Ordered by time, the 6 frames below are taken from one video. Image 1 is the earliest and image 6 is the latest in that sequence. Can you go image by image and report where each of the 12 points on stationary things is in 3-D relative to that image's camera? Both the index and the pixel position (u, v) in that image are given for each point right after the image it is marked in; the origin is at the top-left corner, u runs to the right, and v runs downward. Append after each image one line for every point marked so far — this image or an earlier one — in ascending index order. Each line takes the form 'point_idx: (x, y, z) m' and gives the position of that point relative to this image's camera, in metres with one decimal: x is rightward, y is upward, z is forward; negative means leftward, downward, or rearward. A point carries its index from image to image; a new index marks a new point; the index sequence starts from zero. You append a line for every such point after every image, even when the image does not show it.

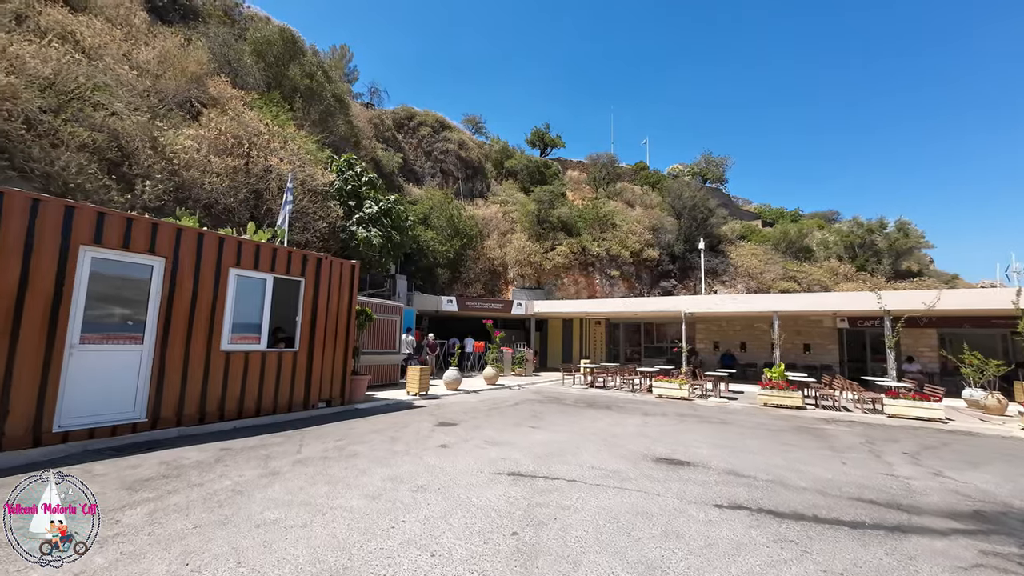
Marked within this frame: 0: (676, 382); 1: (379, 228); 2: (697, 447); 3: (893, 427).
0: (+6.0, -3.4, +15.7) m
1: (-5.9, +2.7, +18.9) m
2: (+3.2, -2.8, +7.5) m
3: (+9.6, -3.5, +10.8) m
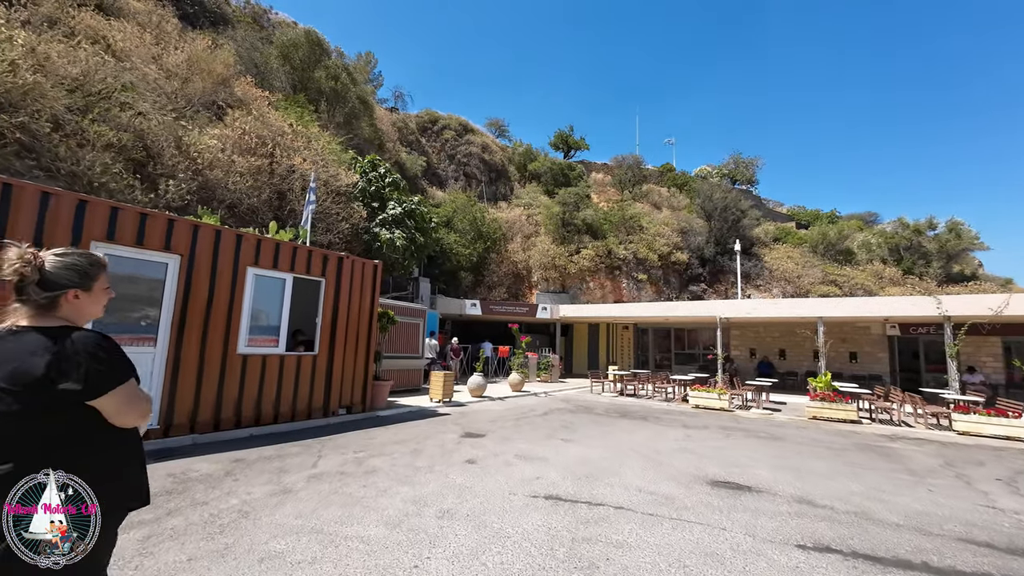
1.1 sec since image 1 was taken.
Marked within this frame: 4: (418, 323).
0: (+6.9, -3.5, +14.7) m
1: (-4.8, +2.5, +18.5) m
2: (+3.8, -2.8, +6.7) m
3: (+10.2, -3.6, +9.6) m
4: (-3.0, -1.1, +13.9) m
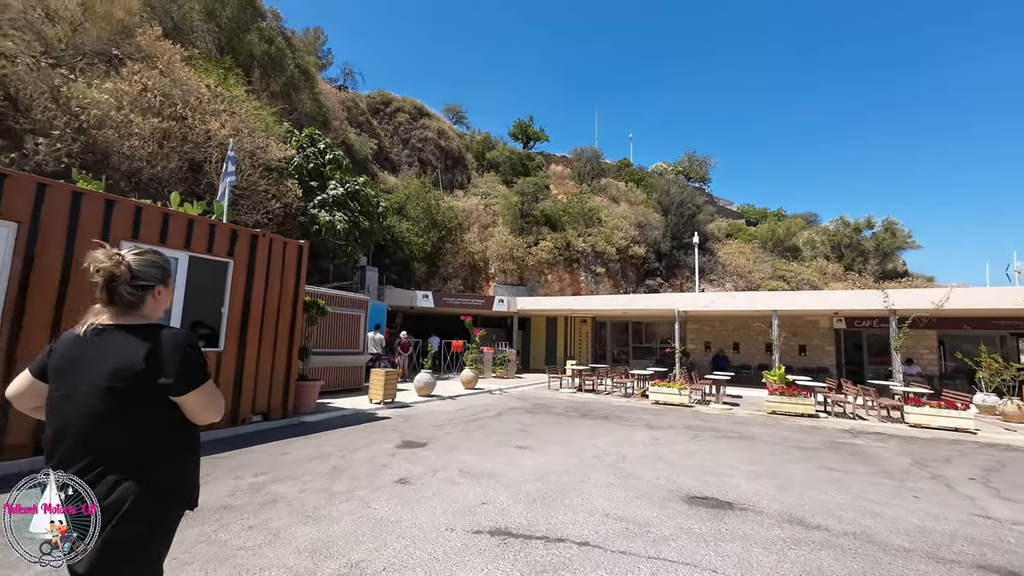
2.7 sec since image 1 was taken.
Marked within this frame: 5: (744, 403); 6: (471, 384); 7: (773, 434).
0: (+5.4, -3.2, +14.2) m
1: (-6.6, +3.0, +16.8) m
2: (+3.0, -2.6, +5.9) m
3: (+9.2, -3.4, +9.4) m
4: (-4.4, -0.8, +12.5) m
5: (+7.9, -3.9, +14.6) m
6: (-1.5, -3.3, +15.1) m
7: (+5.9, -3.3, +9.7) m
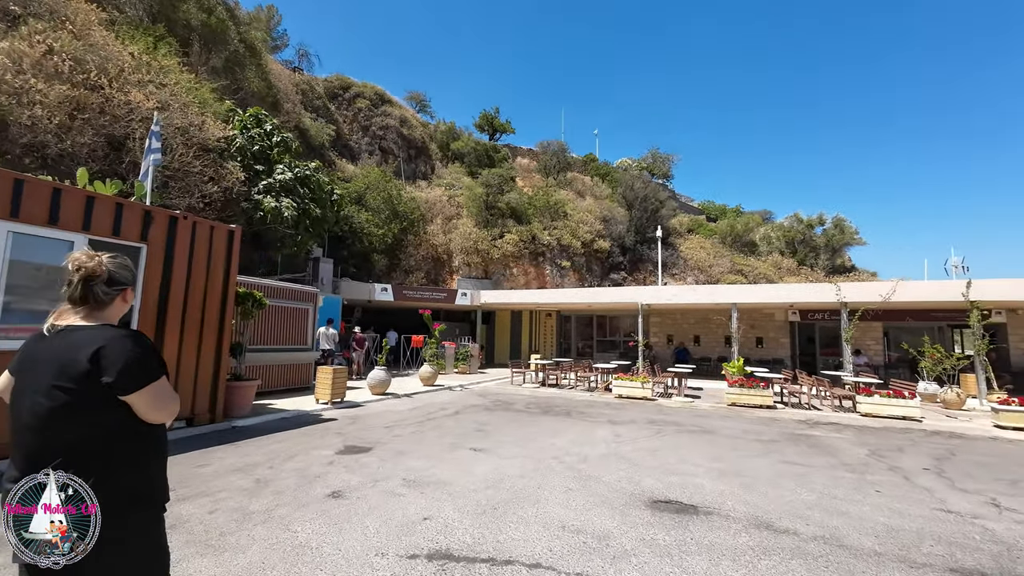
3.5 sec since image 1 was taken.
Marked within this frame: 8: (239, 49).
0: (+4.1, -3.0, +14.0) m
1: (-8.0, +3.3, +15.7) m
2: (+2.4, -2.5, +5.6) m
3: (+8.3, -3.2, +9.6) m
4: (-5.5, -0.5, +11.5) m
5: (+6.6, -3.7, +14.7) m
6: (-2.8, -3.1, +14.4) m
7: (+5.0, -3.1, +9.7) m
8: (-12.2, +10.8, +19.4) m
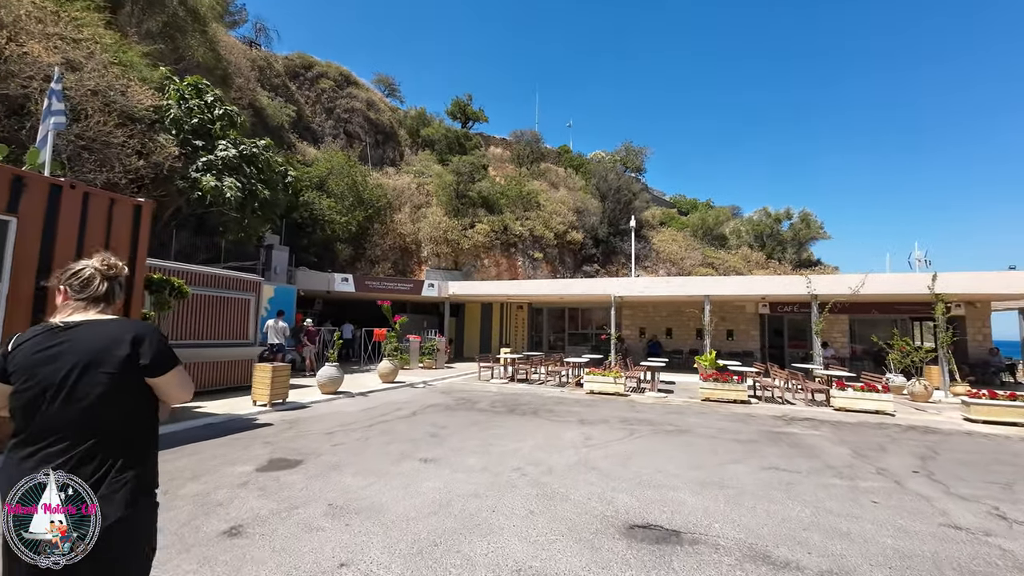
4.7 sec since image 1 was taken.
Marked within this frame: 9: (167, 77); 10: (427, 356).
0: (+3.0, -2.7, +13.4) m
1: (-9.1, +3.6, +14.2) m
2: (+1.9, -2.3, +4.9) m
3: (+7.5, -3.0, +9.2) m
4: (-6.3, -0.3, +10.3) m
5: (+5.5, -3.4, +14.2) m
6: (-3.8, -2.8, +13.4) m
7: (+4.2, -2.9, +9.1) m
8: (-13.5, +11.2, +17.5) m
9: (-11.3, +6.9, +14.1) m
10: (-3.6, -2.9, +18.4) m
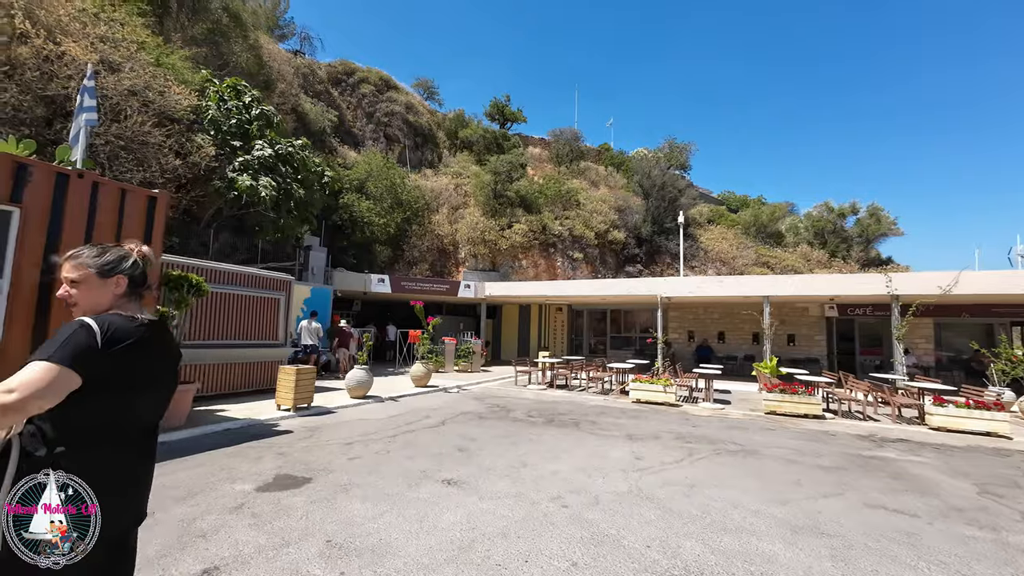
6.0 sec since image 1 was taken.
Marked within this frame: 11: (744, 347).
0: (+4.1, -2.7, +12.2) m
1: (-7.8, +3.6, +14.1) m
2: (+2.2, -2.2, +3.8) m
3: (+8.2, -3.0, +7.6) m
4: (-5.5, -0.2, +10.0) m
5: (+6.7, -3.4, +12.8) m
6: (-2.7, -2.7, +12.8) m
7: (+4.9, -2.8, +7.8) m
8: (-12.0, +11.2, +17.9) m
9: (-10.1, +6.9, +14.2) m
10: (-2.1, -2.9, +17.8) m
11: (+10.5, -2.6, +19.5) m
